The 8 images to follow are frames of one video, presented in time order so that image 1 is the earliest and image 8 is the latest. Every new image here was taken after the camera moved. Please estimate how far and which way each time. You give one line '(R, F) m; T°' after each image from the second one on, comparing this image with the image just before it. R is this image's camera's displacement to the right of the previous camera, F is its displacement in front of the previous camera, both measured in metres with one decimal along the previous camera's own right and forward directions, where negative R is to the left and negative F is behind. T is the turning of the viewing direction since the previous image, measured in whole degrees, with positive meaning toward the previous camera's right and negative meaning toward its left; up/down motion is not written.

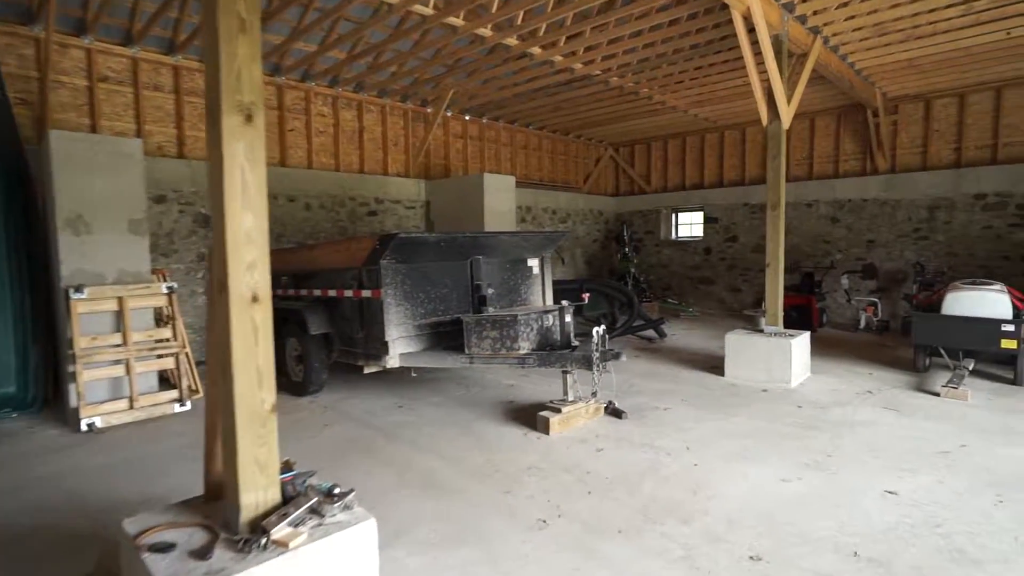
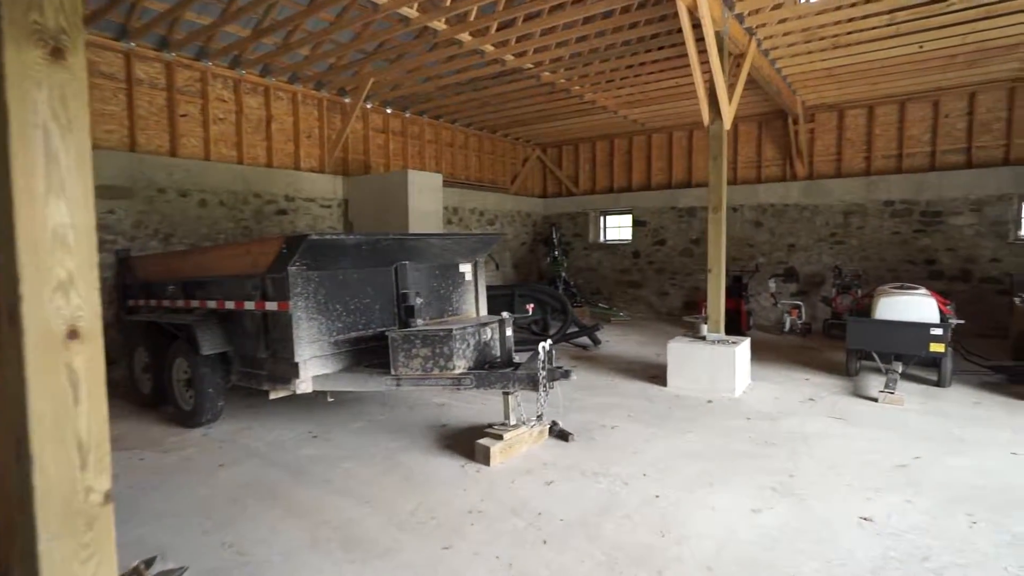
(-0.1, +0.5) m; +8°
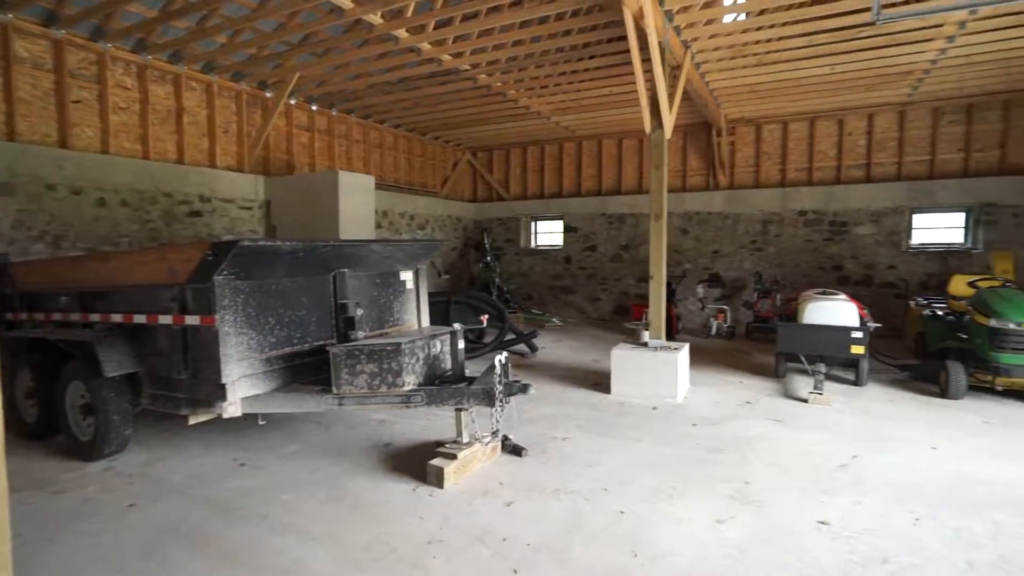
(-0.2, +0.2) m; +8°
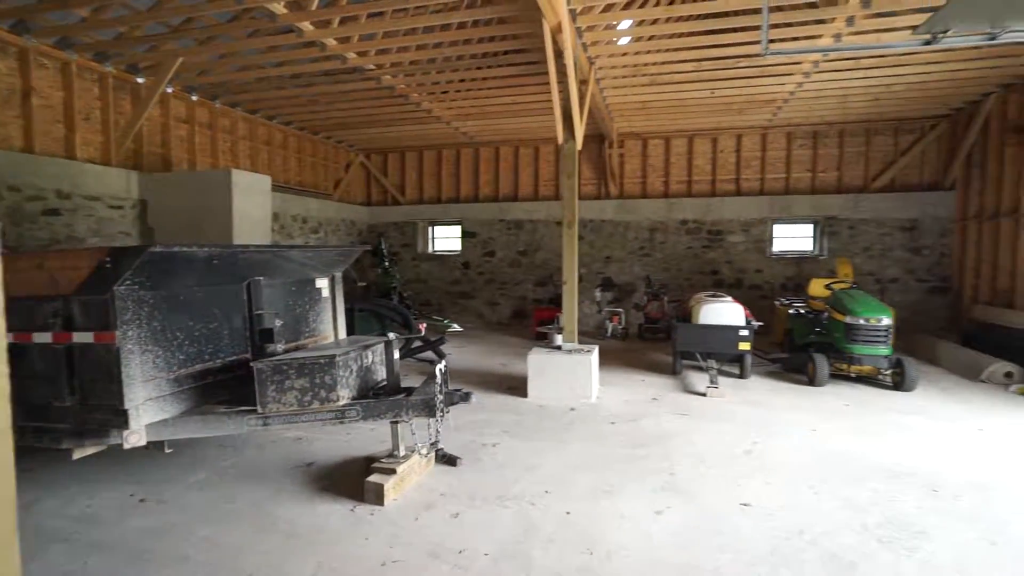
(-0.3, 0.0) m; +12°
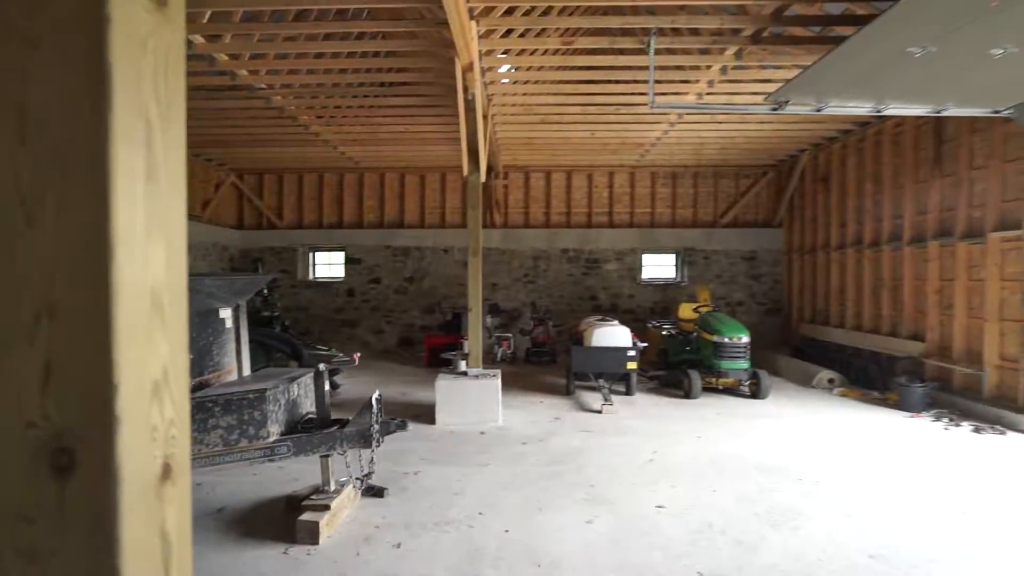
(-0.4, -0.1) m; +14°
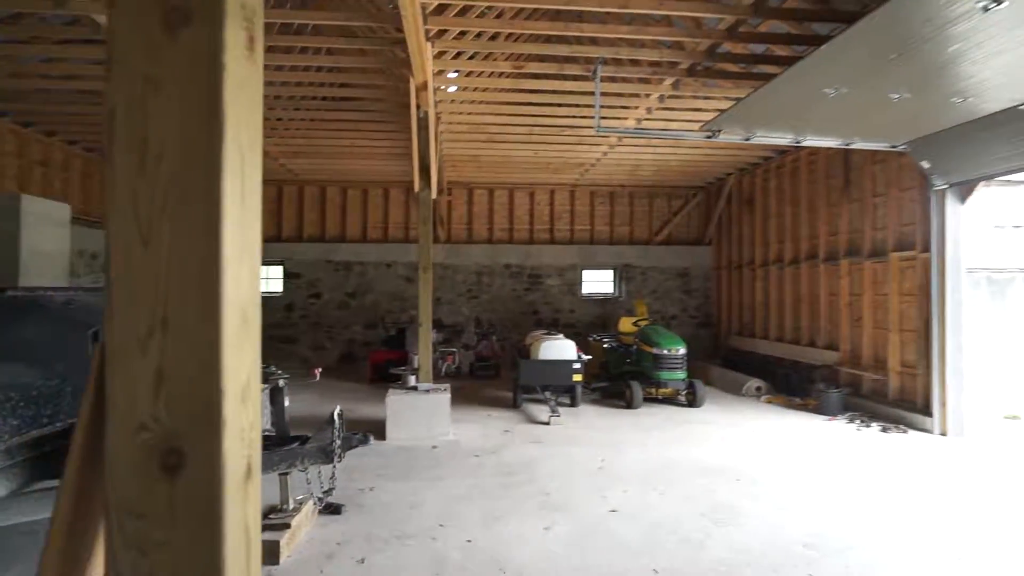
(-0.1, -0.1) m; +7°
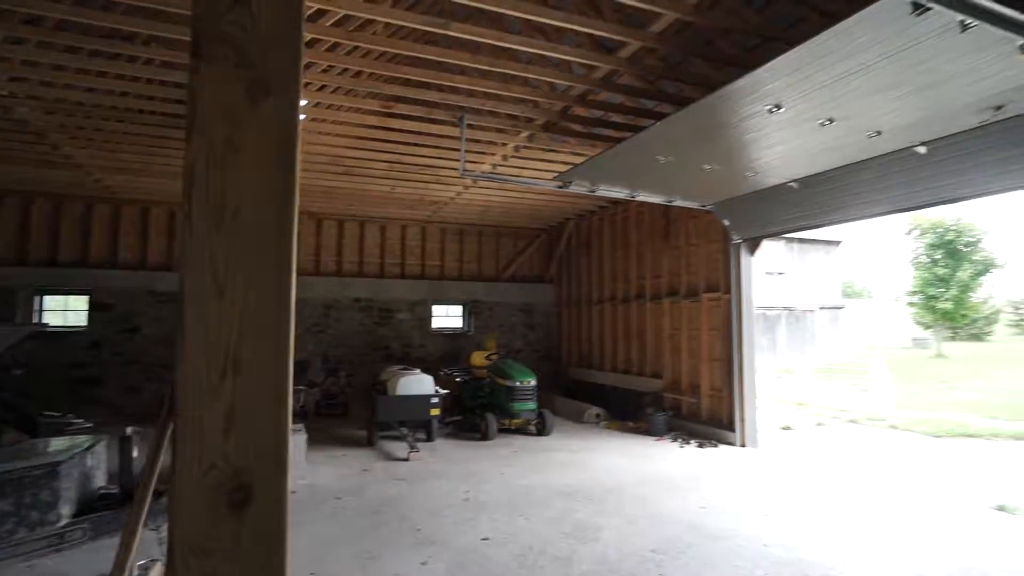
(-0.3, -0.1) m; +17°
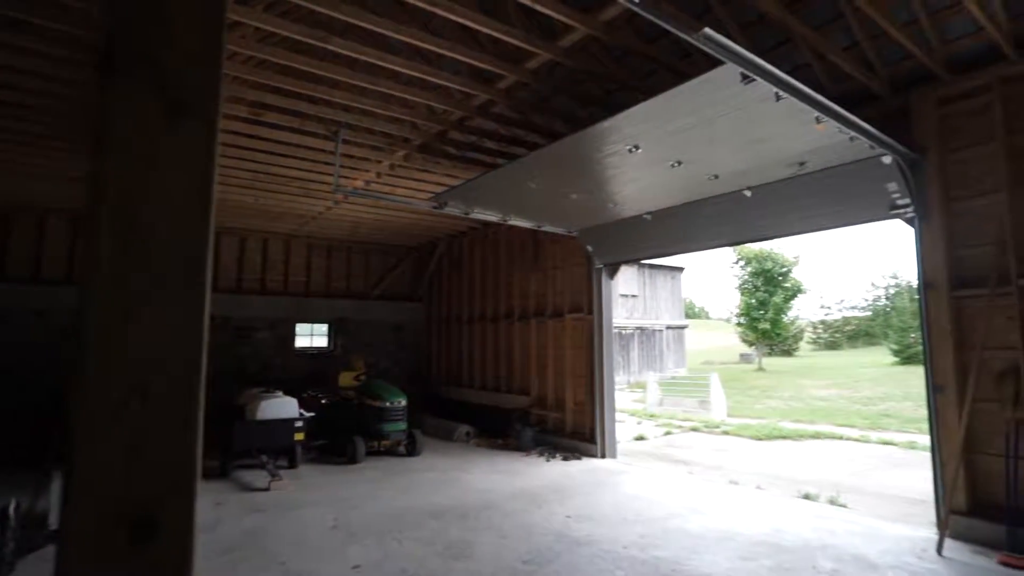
(-0.1, -0.1) m; +14°
